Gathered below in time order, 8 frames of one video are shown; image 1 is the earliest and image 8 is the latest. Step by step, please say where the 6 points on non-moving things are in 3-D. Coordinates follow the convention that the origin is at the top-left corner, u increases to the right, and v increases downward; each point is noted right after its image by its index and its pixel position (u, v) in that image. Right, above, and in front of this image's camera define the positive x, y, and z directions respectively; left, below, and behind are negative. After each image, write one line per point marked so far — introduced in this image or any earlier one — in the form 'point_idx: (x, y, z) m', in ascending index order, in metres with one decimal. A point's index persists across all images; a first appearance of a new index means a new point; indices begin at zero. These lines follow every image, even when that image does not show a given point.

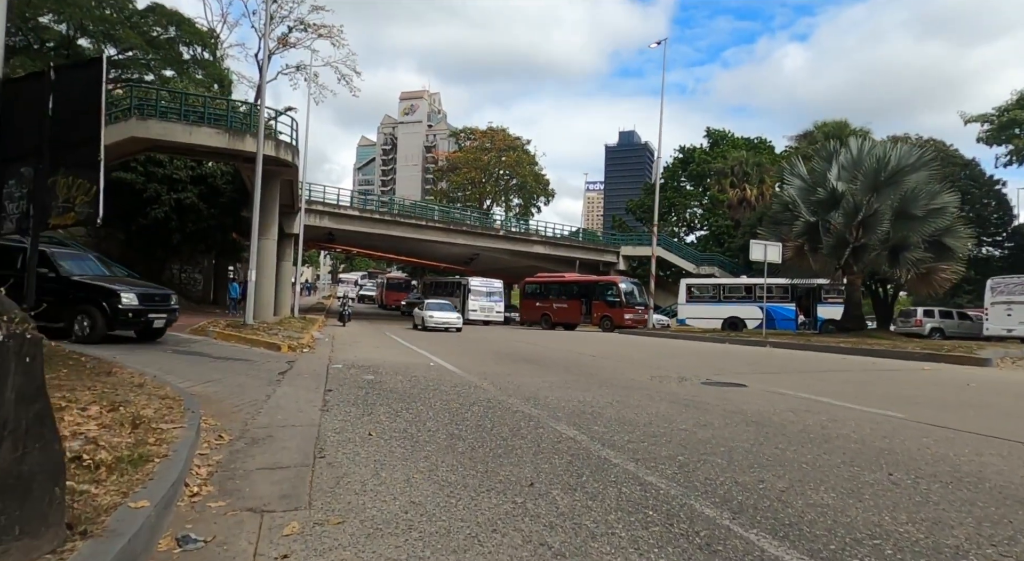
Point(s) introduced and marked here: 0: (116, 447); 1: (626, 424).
0: (-2.9, -1.2, +4.4) m
1: (+1.3, -1.6, +6.5) m
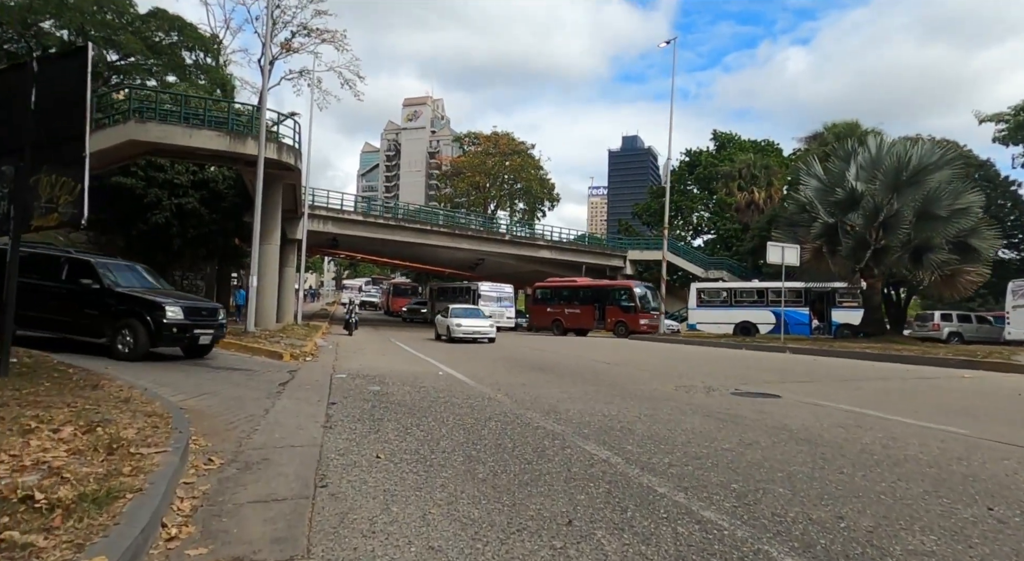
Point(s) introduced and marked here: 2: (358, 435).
0: (-2.7, -1.3, +3.7) m
1: (+1.5, -1.6, +5.9) m
2: (-1.6, -1.6, +6.4) m
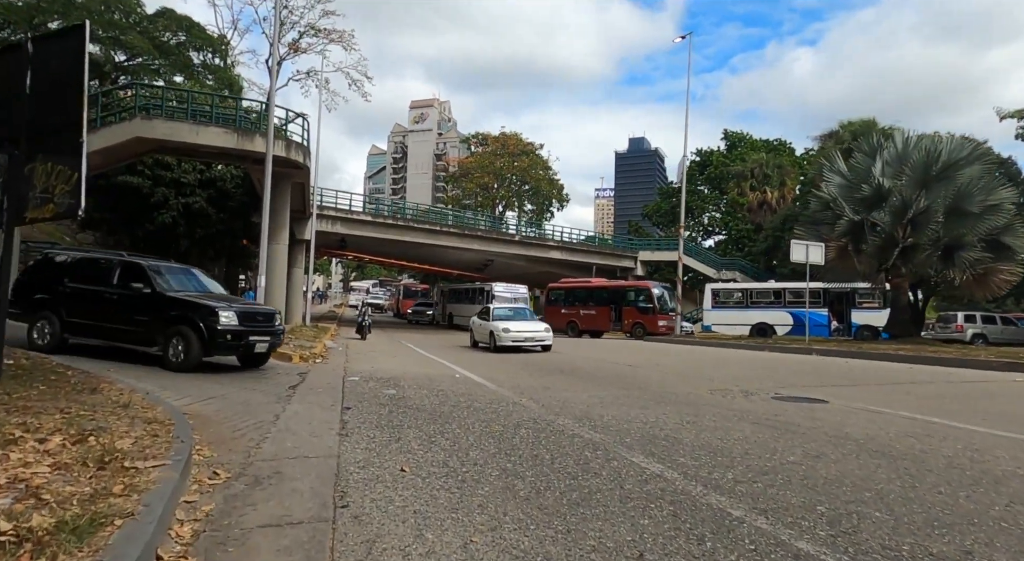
0: (-2.4, -1.2, +3.2) m
1: (+1.8, -1.5, +5.3) m
2: (-1.3, -1.6, +5.8) m
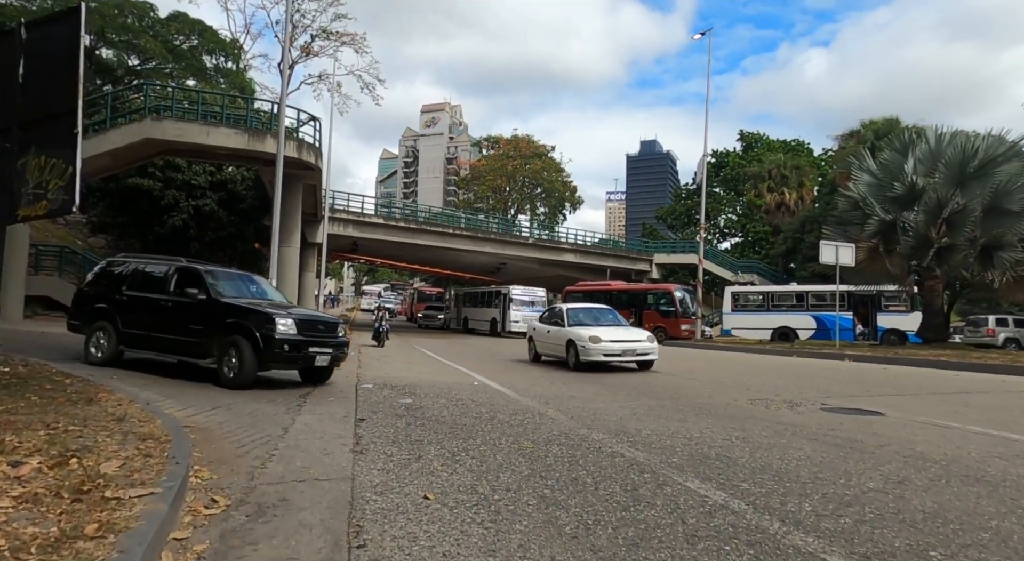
0: (-2.1, -1.2, +2.6) m
1: (+2.1, -1.5, +4.6) m
2: (-1.0, -1.6, +5.2) m
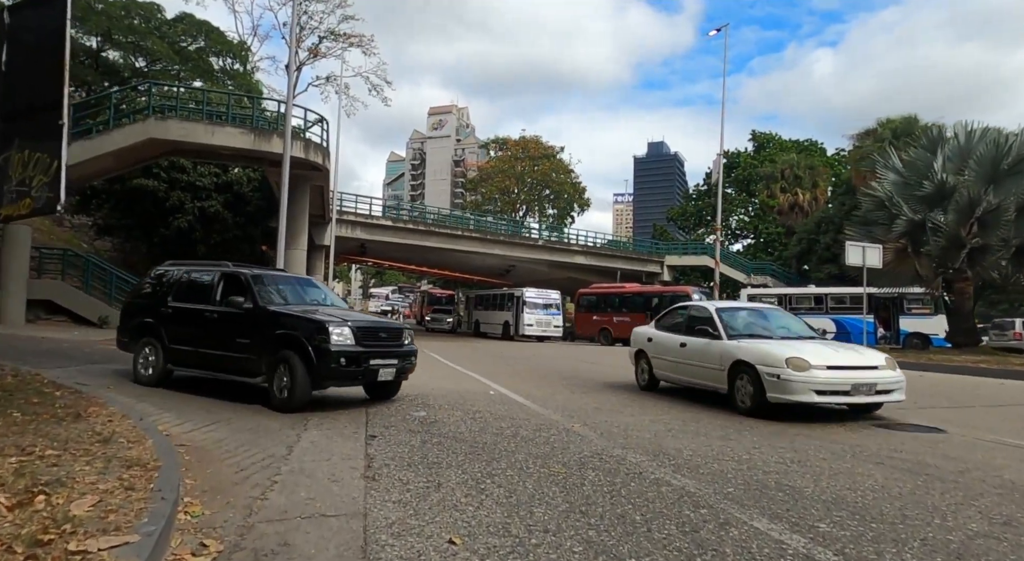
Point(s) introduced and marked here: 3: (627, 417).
0: (-1.9, -1.2, +2.0) m
1: (+2.3, -1.6, +3.9) m
2: (-0.8, -1.6, +4.6) m
3: (+1.5, -1.8, +7.9) m
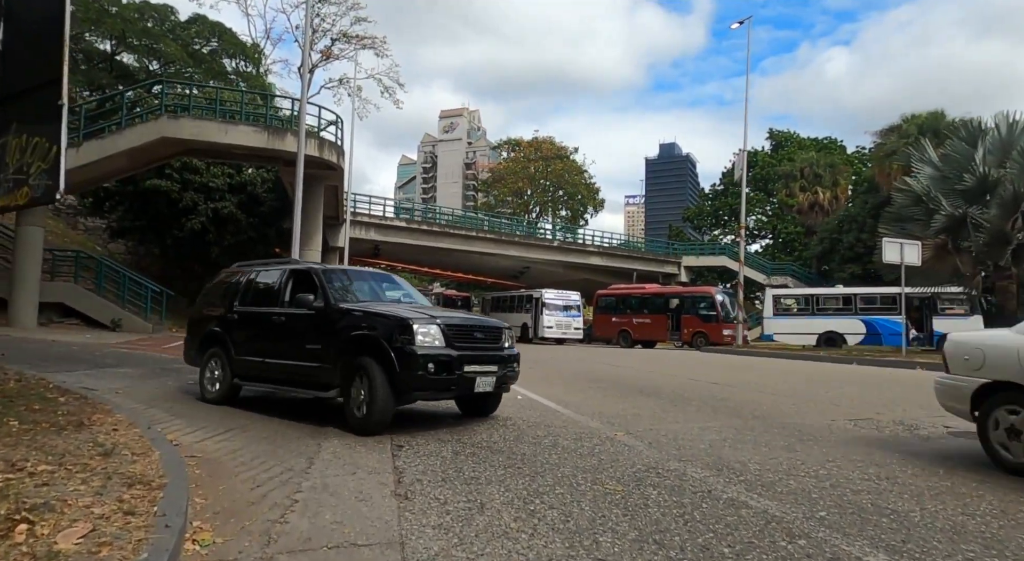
0: (-1.6, -1.1, +1.4) m
1: (+2.7, -1.5, +3.3) m
2: (-0.4, -1.6, +3.9) m
3: (+2.0, -1.8, +7.3) m
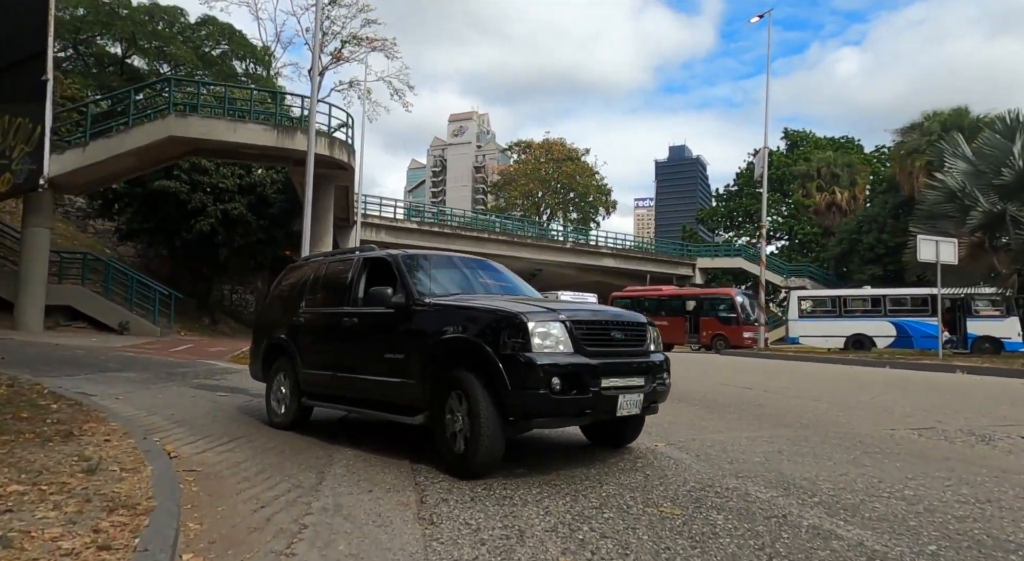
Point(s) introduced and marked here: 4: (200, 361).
0: (-1.4, -1.1, +0.8) m
1: (+3.0, -1.4, +2.6) m
2: (-0.1, -1.5, +3.3) m
3: (+2.3, -1.7, +6.6) m
4: (-7.5, -1.9, +14.4) m
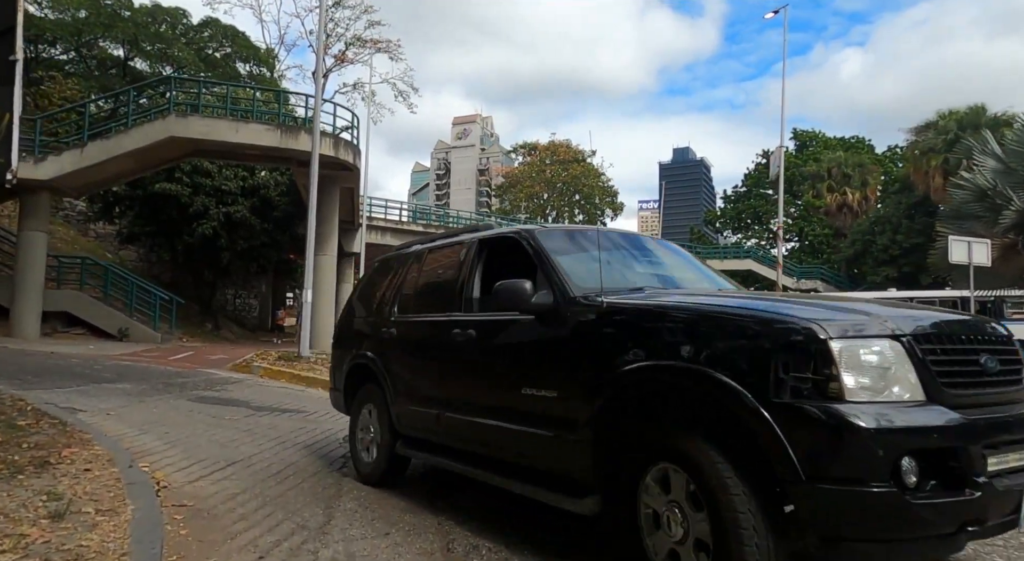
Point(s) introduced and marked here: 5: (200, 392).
0: (-1.1, -1.1, +0.2) m
1: (+3.2, -1.4, +1.9) m
2: (+0.1, -1.6, +2.7) m
3: (+2.6, -1.8, +6.0) m
4: (-7.2, -2.0, +13.7) m
5: (-5.7, -2.0, +10.8) m
